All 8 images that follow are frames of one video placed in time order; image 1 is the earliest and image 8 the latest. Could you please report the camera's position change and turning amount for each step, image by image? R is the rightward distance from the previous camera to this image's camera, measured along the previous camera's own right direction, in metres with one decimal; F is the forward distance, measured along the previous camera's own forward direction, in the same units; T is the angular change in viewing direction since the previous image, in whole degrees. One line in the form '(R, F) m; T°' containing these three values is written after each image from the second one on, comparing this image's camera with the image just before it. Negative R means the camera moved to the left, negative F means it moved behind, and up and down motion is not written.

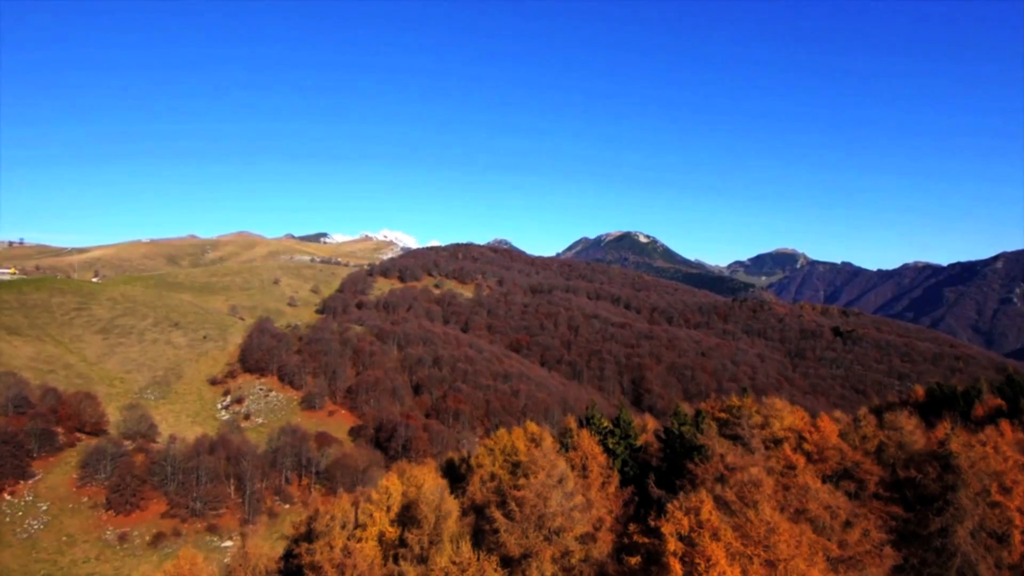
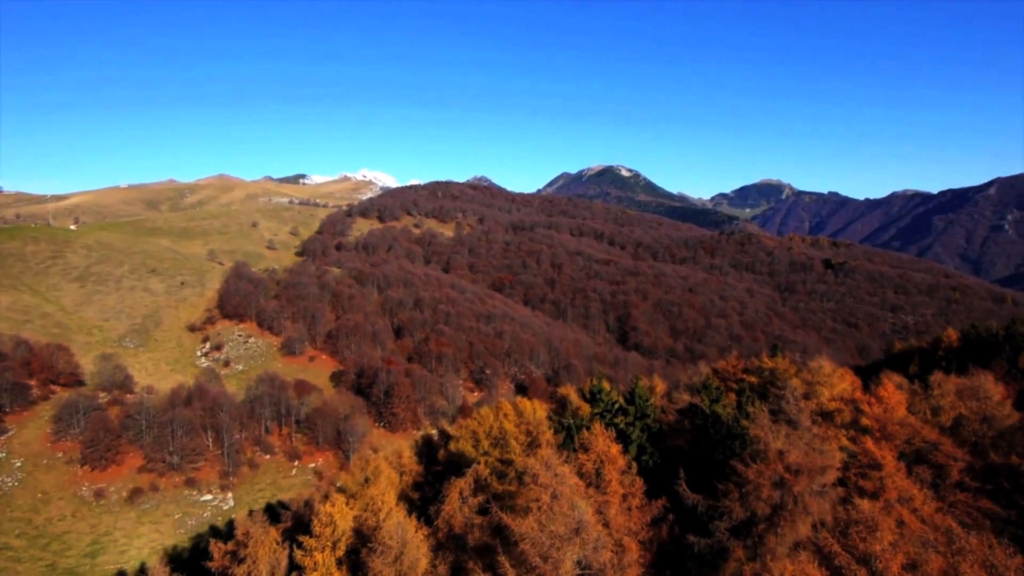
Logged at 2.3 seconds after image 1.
(0.0, +6.5) m; +2°
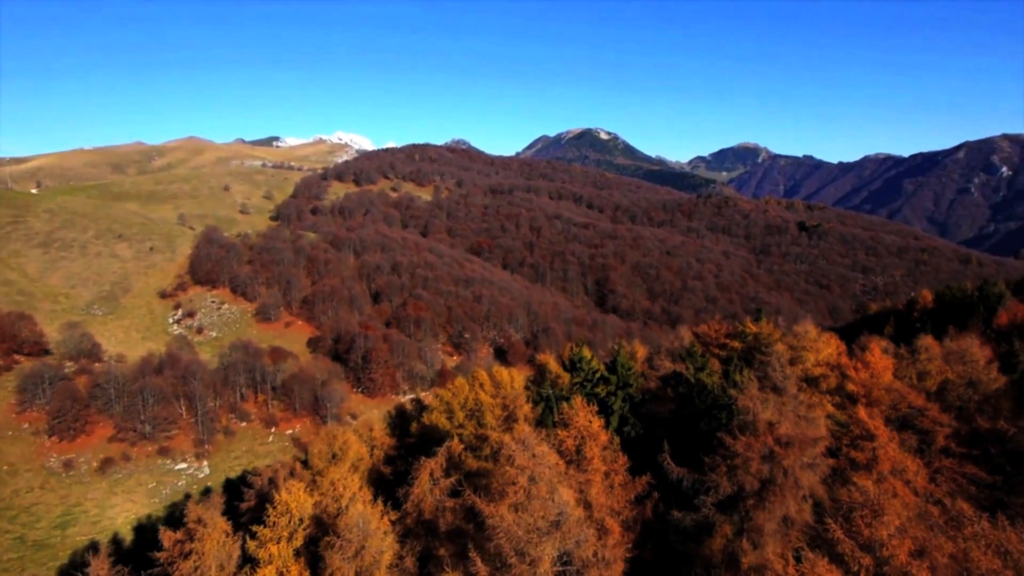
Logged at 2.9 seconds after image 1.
(+0.1, +1.4) m; +2°
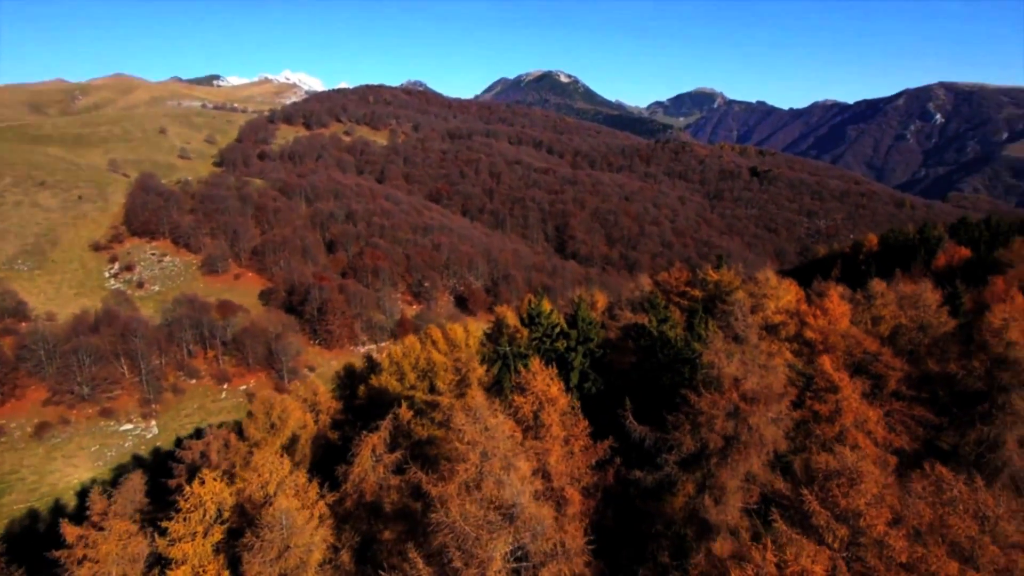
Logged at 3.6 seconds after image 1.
(+0.2, +1.5) m; +4°
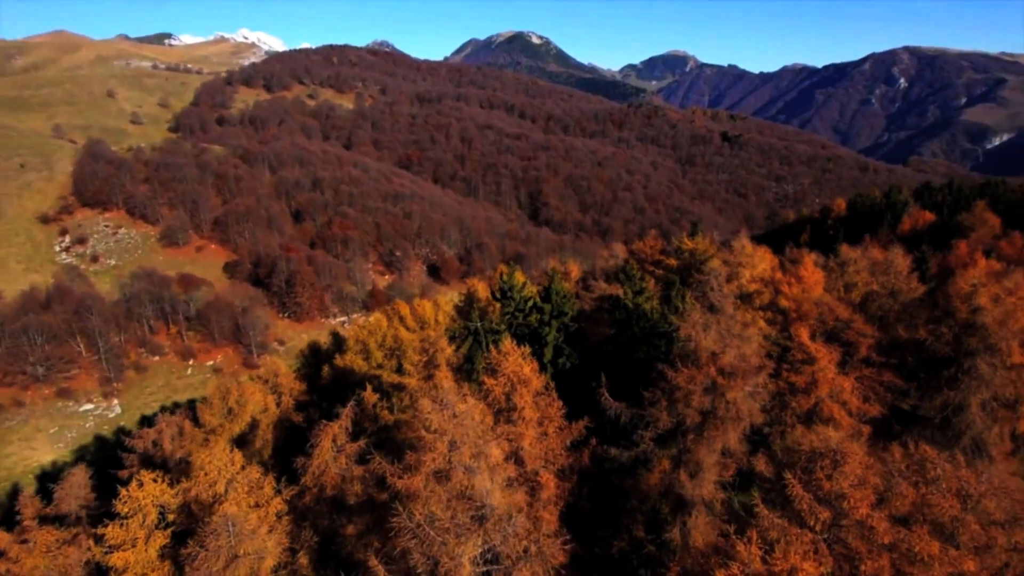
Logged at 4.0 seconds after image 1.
(+0.1, +0.8) m; +3°
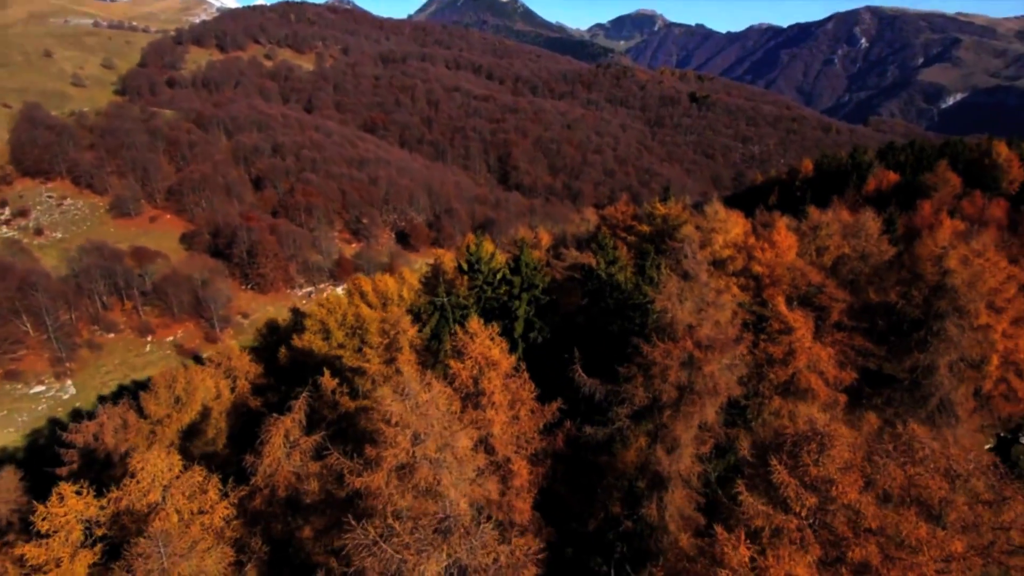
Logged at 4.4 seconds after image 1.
(+0.1, +0.9) m; +3°
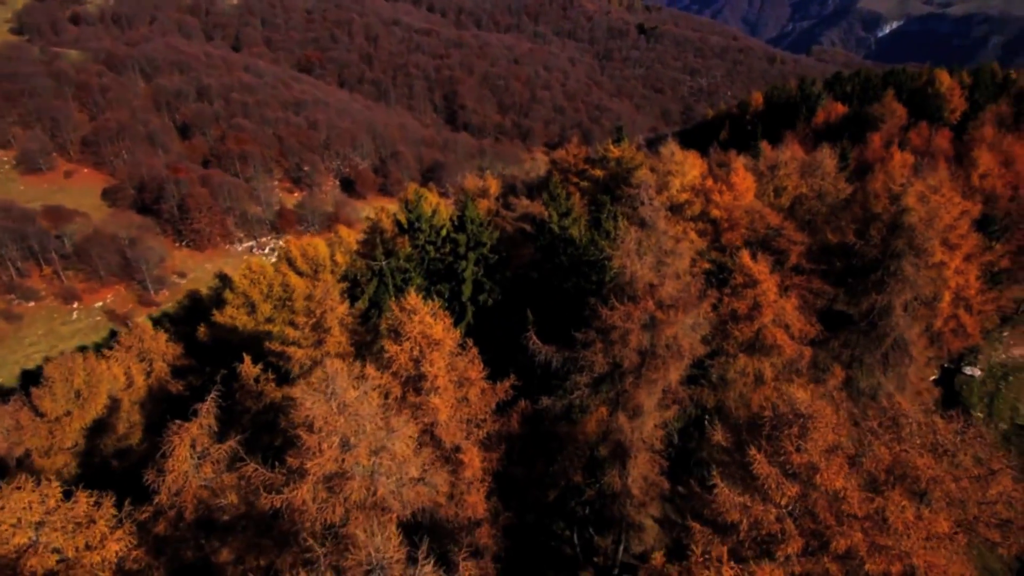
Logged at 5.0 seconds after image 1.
(+0.3, +1.5) m; +4°
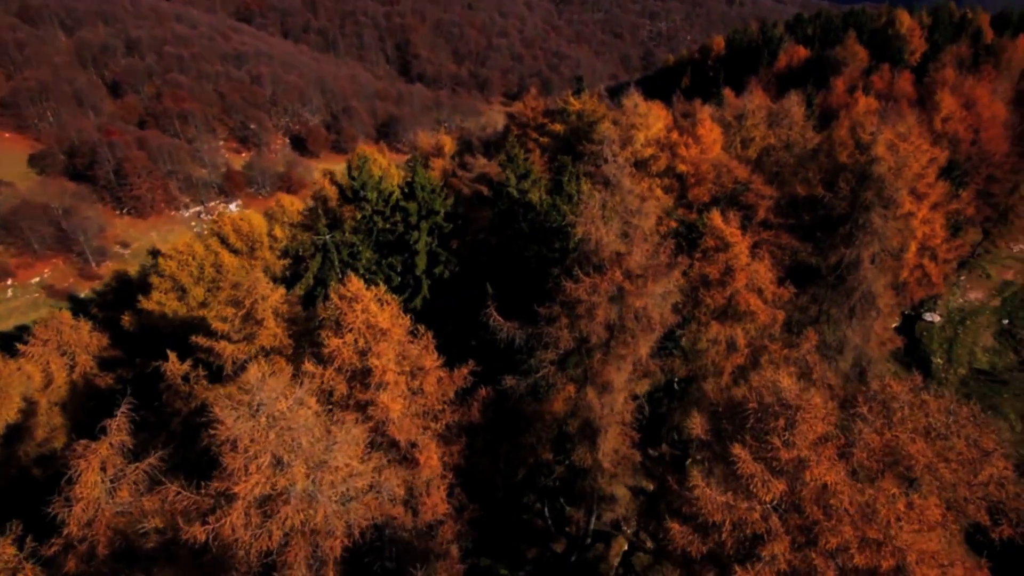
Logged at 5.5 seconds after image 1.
(+0.2, +1.1) m; +3°
